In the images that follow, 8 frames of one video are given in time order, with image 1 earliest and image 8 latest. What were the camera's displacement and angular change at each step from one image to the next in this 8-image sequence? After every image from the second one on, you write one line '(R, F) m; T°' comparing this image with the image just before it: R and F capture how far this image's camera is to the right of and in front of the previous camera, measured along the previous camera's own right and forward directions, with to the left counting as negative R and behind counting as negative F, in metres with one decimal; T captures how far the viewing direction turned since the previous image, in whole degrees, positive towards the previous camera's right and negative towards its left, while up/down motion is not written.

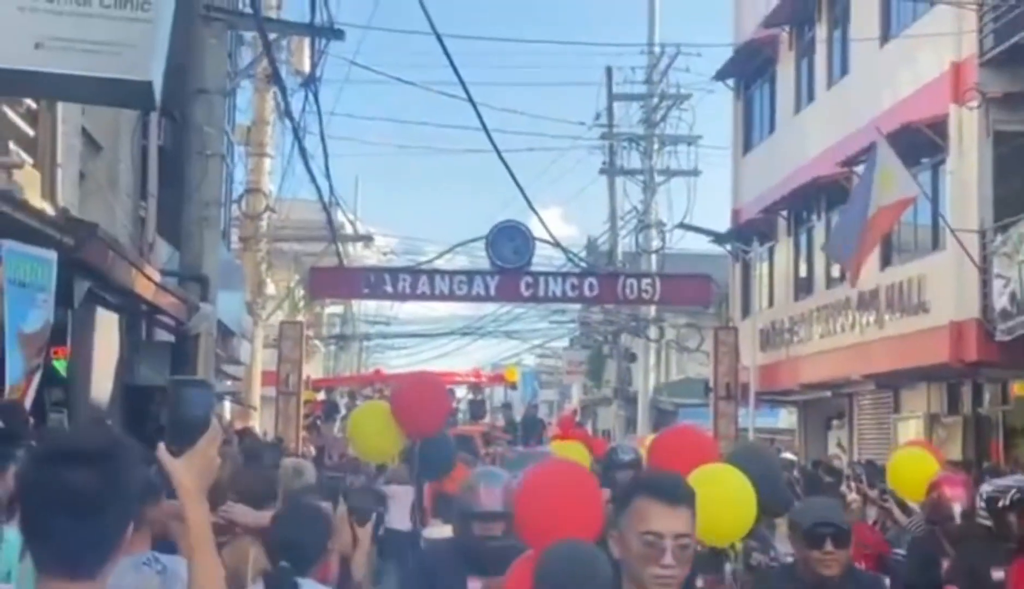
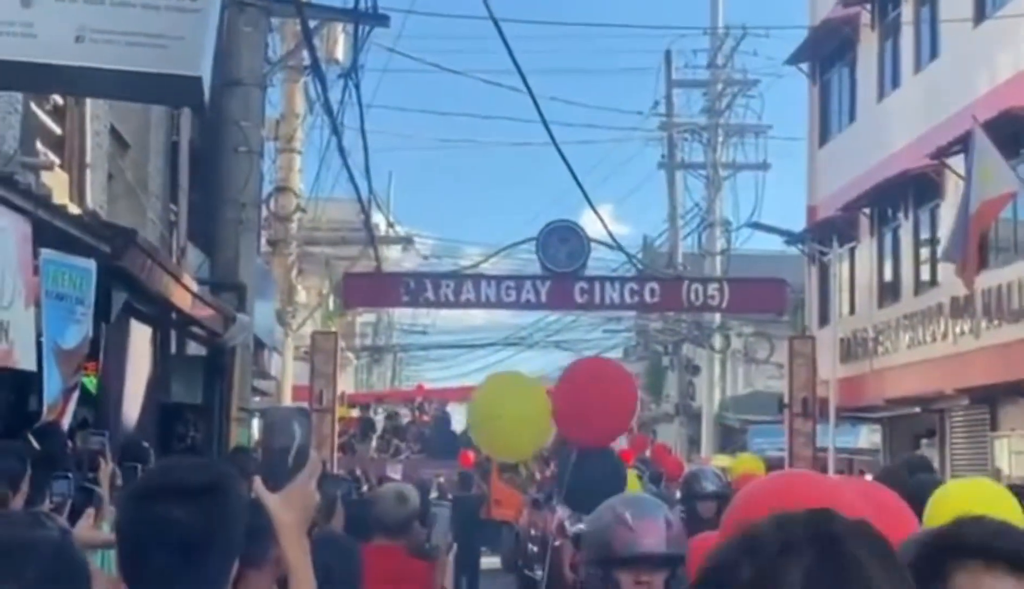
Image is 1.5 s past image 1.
(-0.7, +1.8) m; 0°
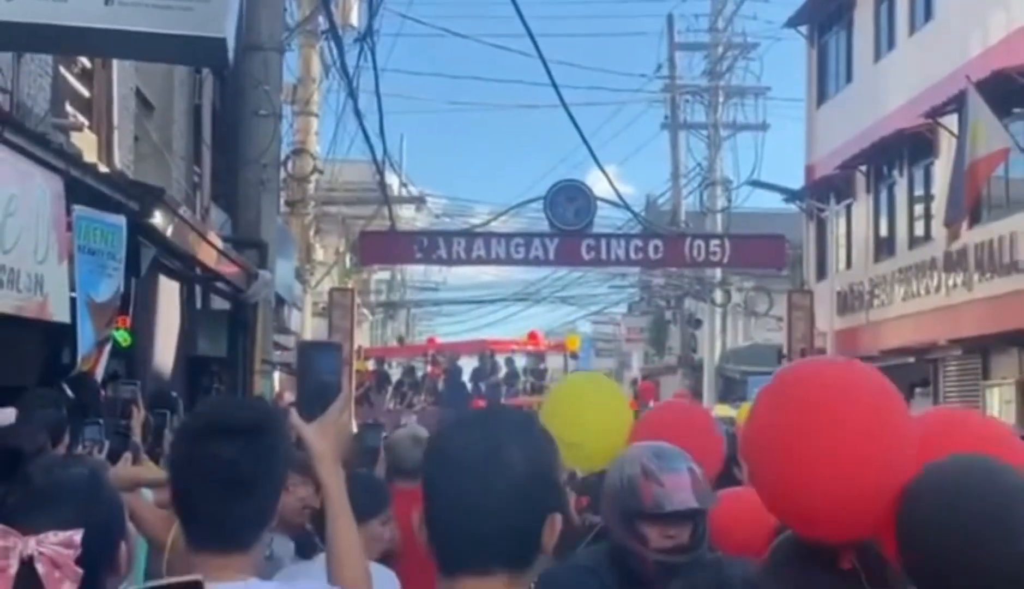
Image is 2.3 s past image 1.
(-0.2, -0.7) m; 0°
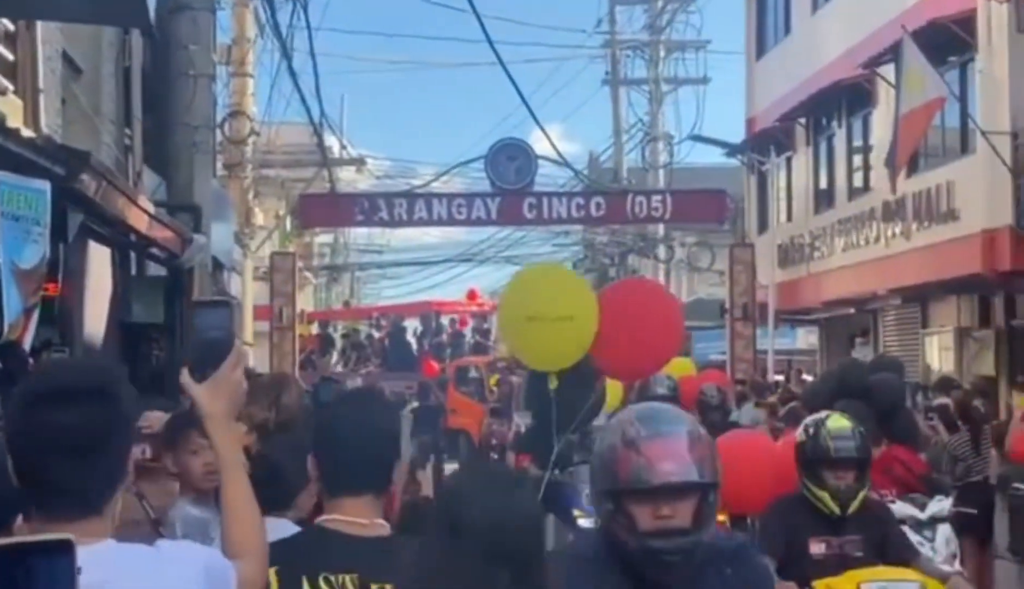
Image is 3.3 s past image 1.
(+0.2, 0.0) m; +2°
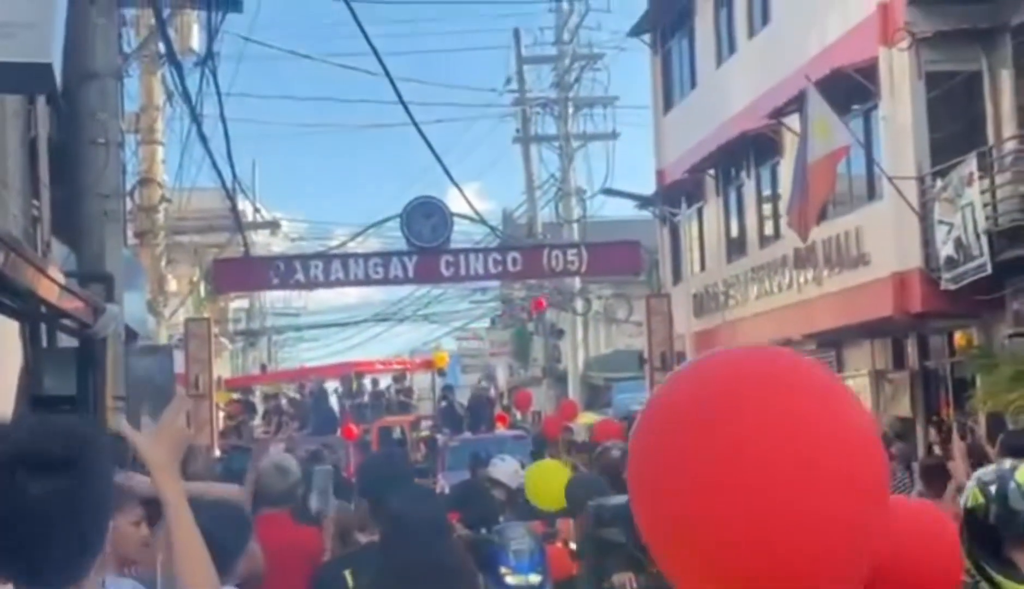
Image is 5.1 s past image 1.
(-0.1, 0.0) m; +4°
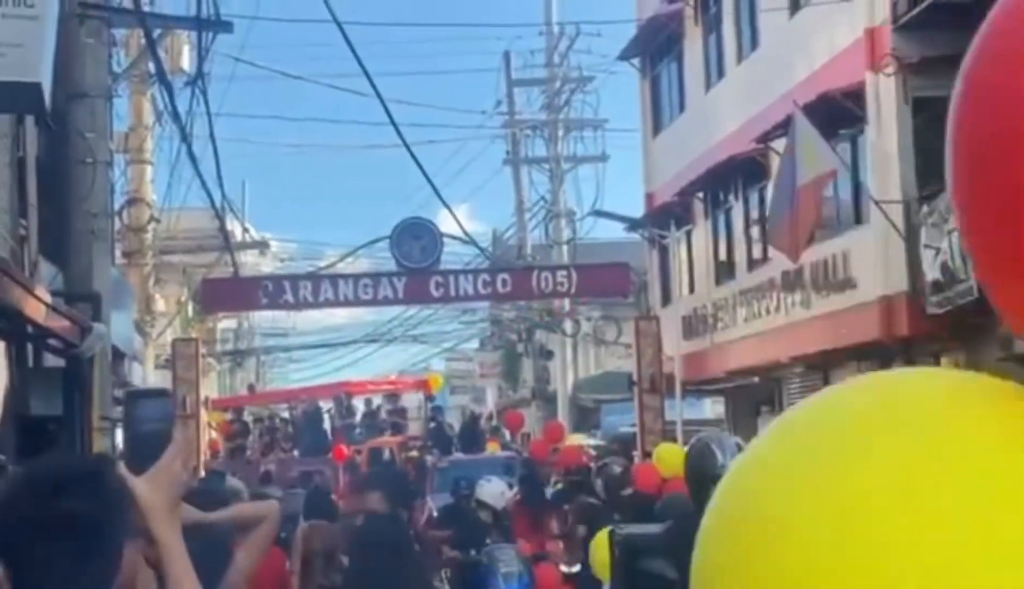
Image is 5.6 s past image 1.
(+0.1, 0.0) m; 0°
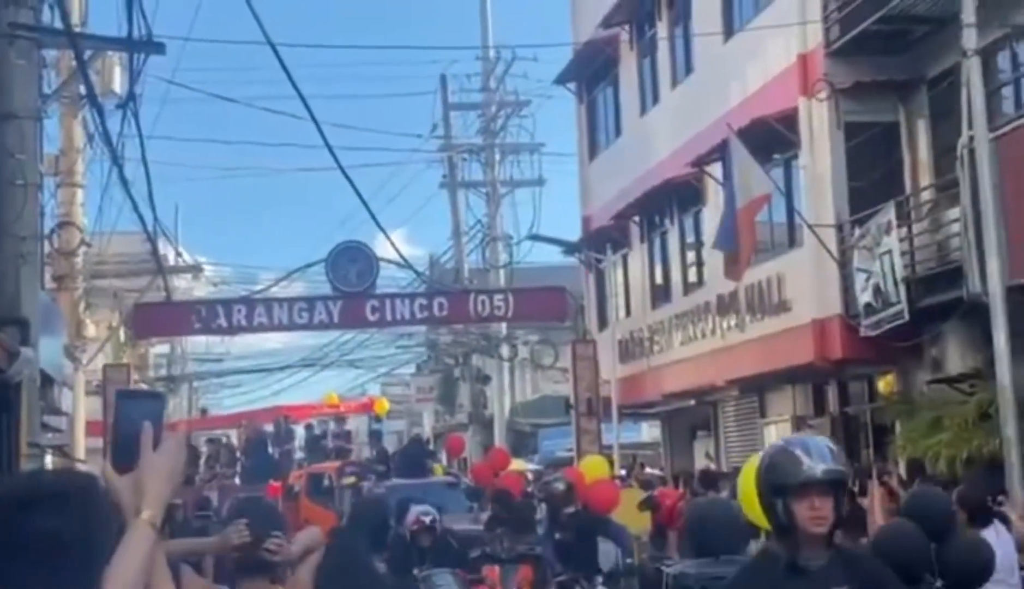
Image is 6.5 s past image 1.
(0.0, 0.0) m; +3°
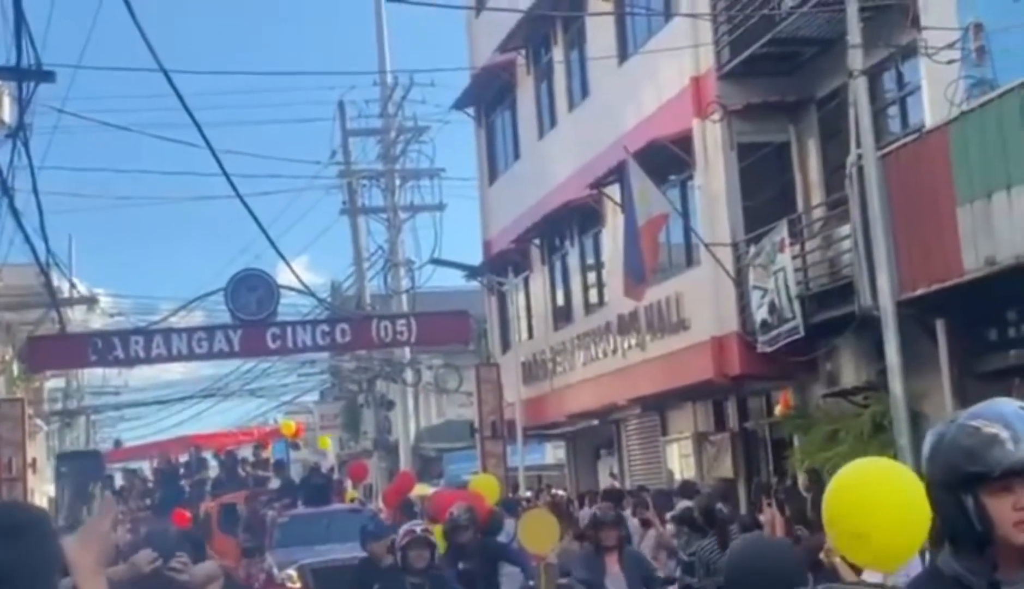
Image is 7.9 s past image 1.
(0.0, 0.0) m; +4°
